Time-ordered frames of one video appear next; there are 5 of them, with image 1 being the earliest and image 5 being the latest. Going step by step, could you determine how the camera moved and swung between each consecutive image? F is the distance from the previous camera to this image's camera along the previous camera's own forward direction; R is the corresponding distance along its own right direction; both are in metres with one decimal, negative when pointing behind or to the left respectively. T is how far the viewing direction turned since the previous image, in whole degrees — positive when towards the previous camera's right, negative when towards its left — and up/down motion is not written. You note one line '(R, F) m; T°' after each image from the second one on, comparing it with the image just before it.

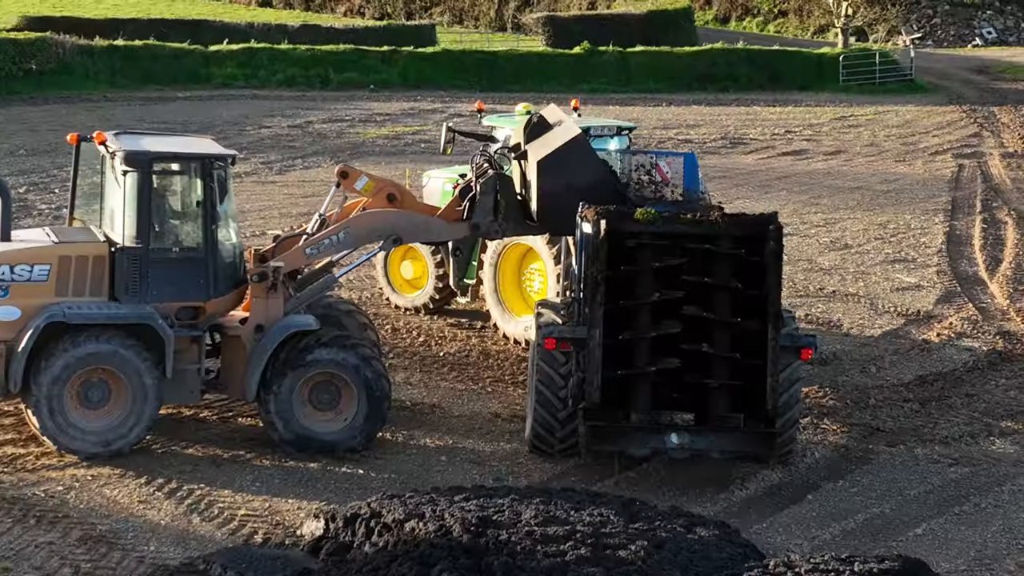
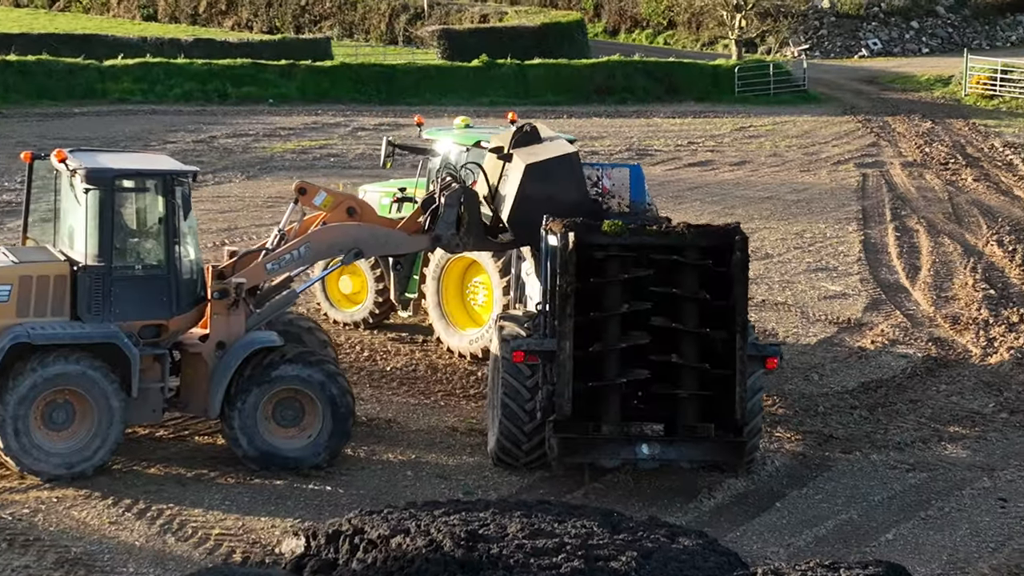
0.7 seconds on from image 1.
(-0.4, 0.0) m; +3°
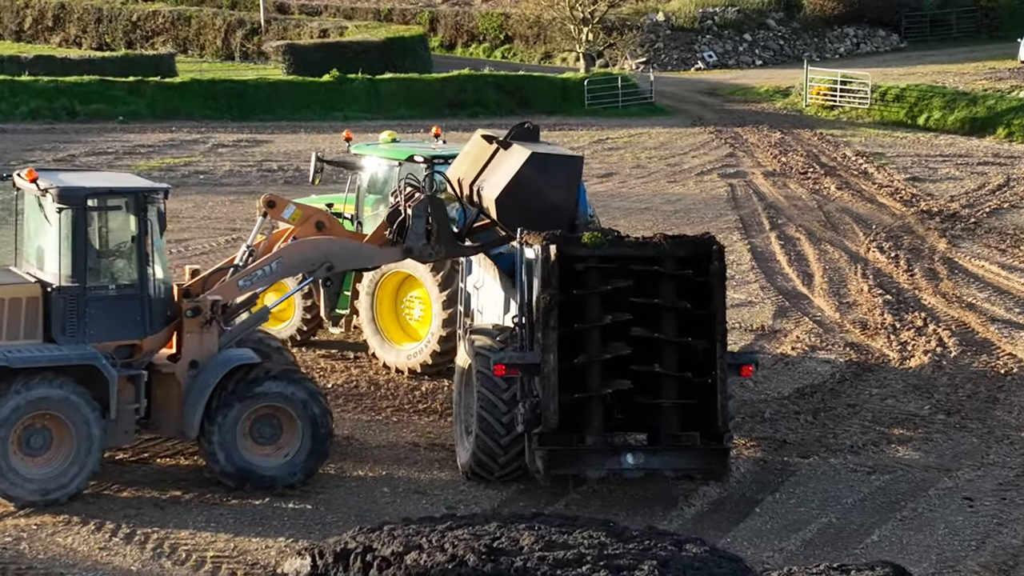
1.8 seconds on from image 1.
(-0.7, 0.0) m; +5°
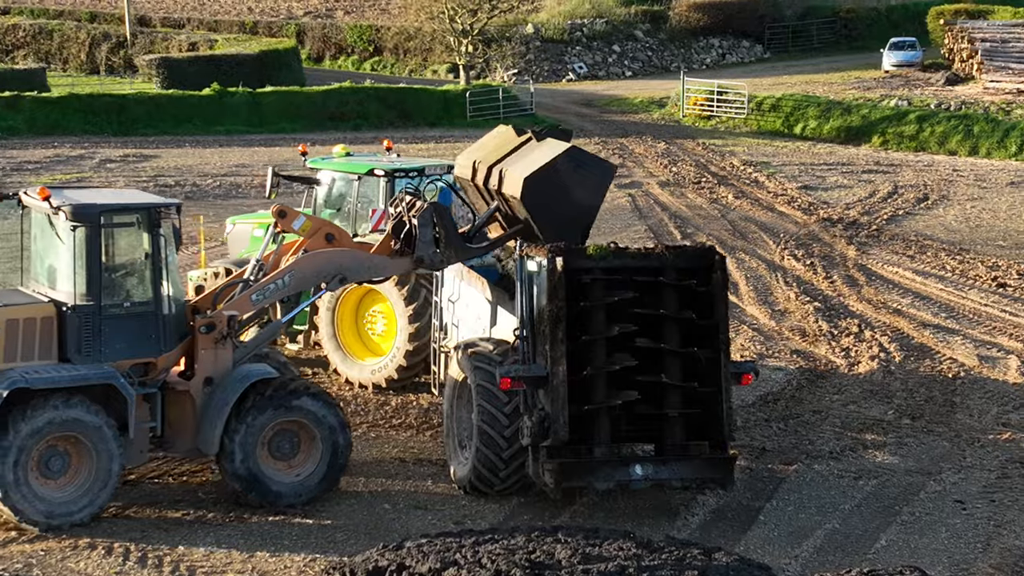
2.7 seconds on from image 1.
(-0.7, 0.0) m; +4°
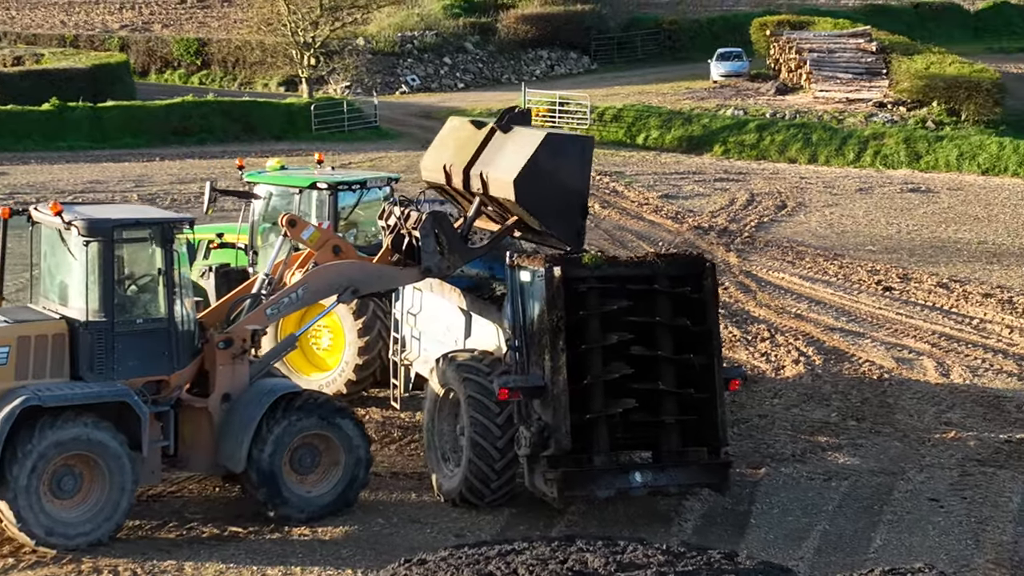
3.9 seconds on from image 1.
(-0.9, 0.0) m; +6°
